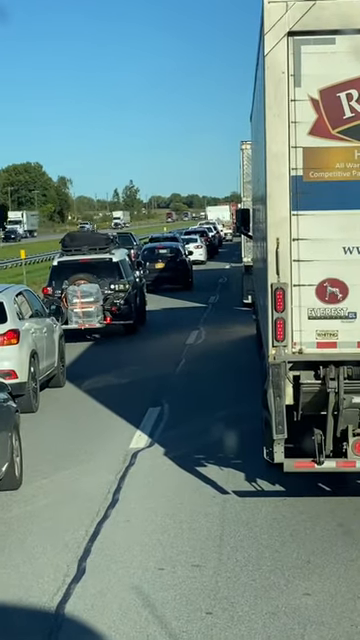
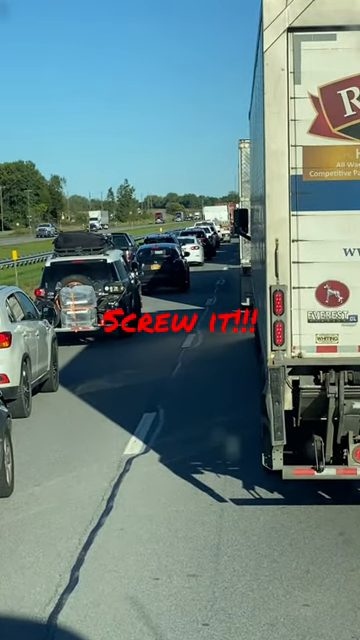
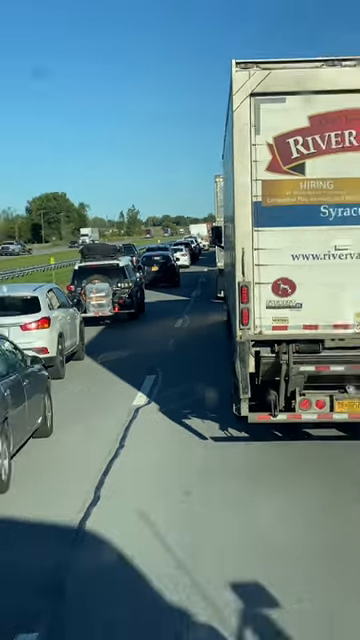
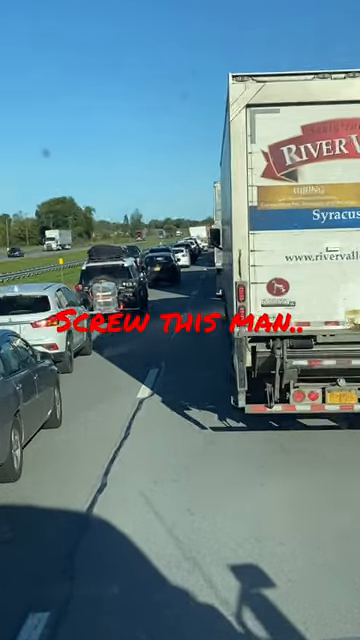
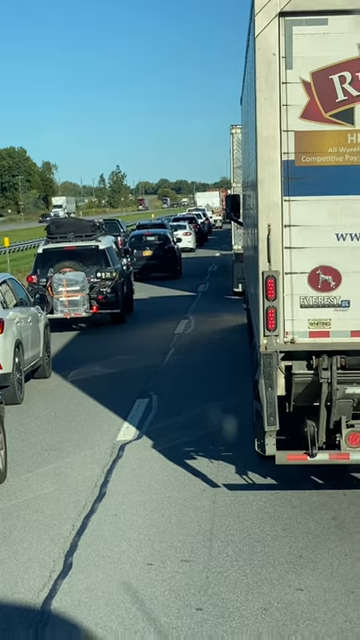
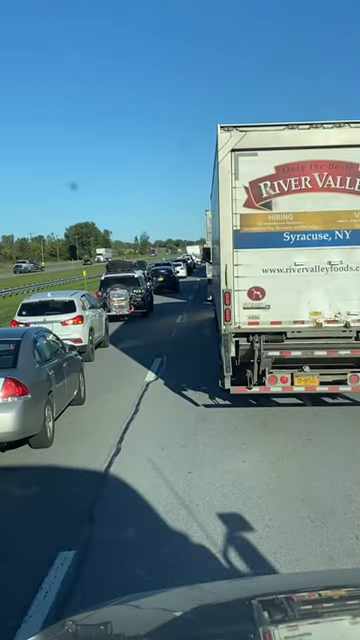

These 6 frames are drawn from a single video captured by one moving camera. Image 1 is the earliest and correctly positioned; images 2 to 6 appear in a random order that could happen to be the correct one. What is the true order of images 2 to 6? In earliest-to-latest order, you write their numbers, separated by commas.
2, 5, 3, 6, 4
